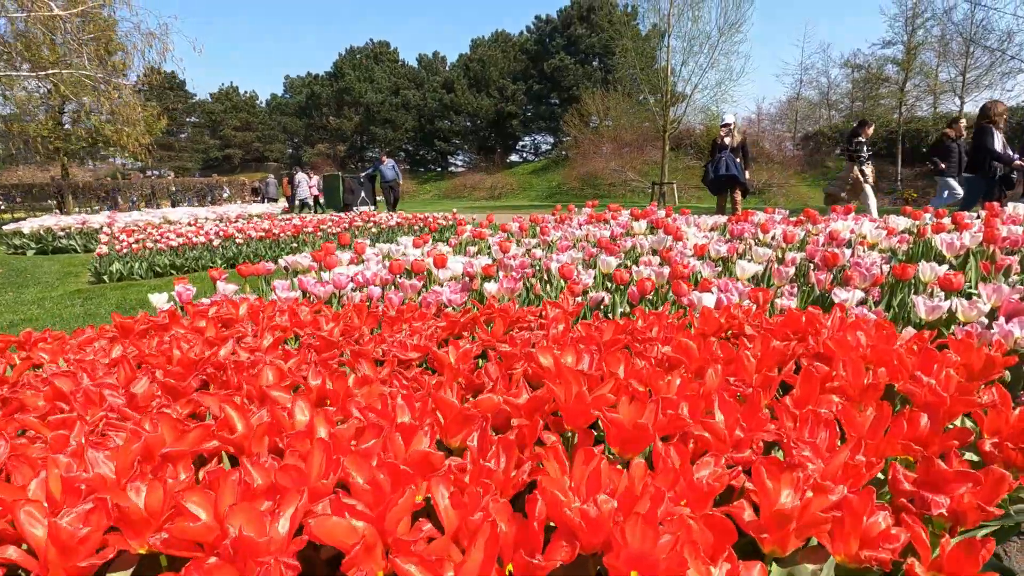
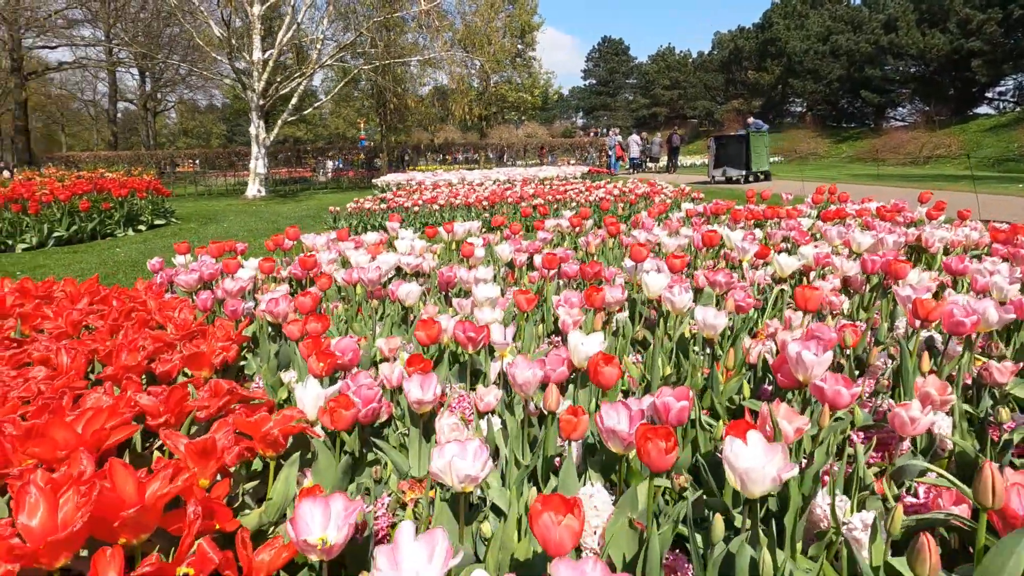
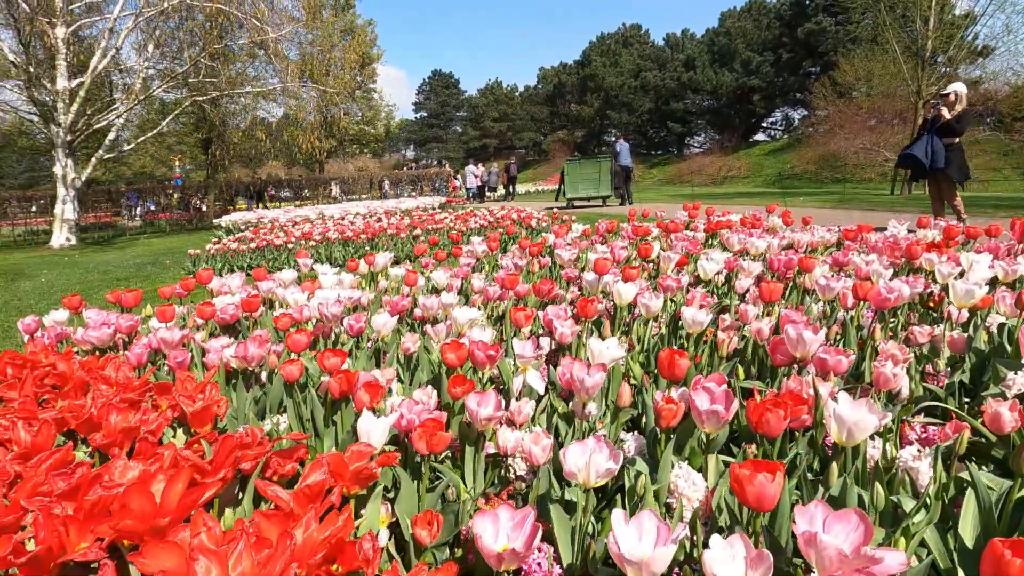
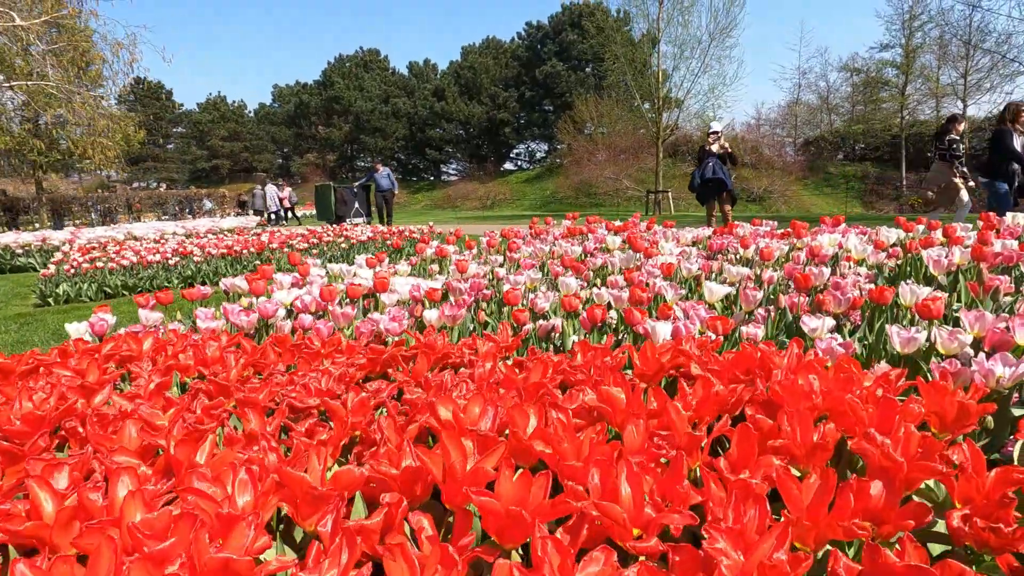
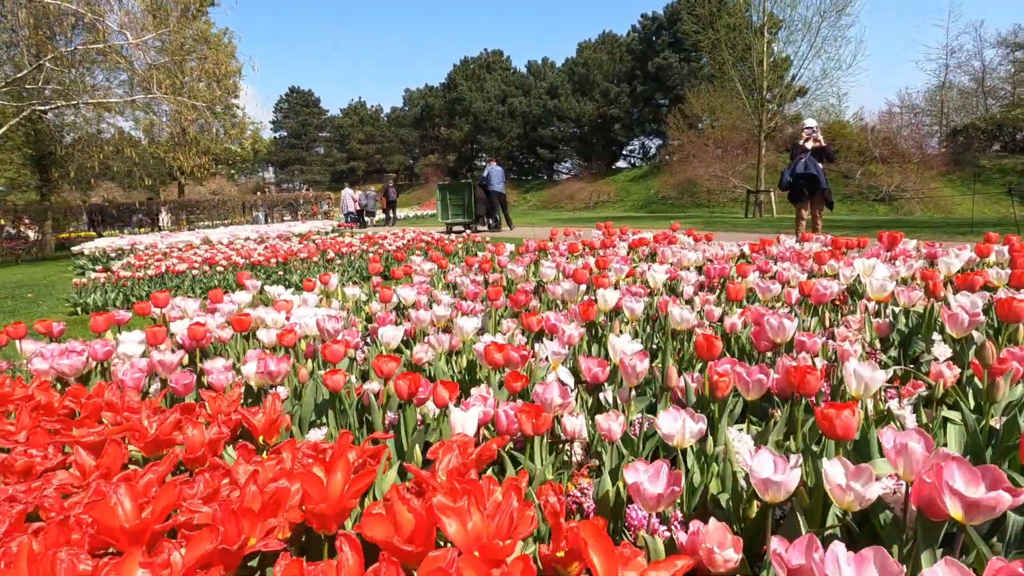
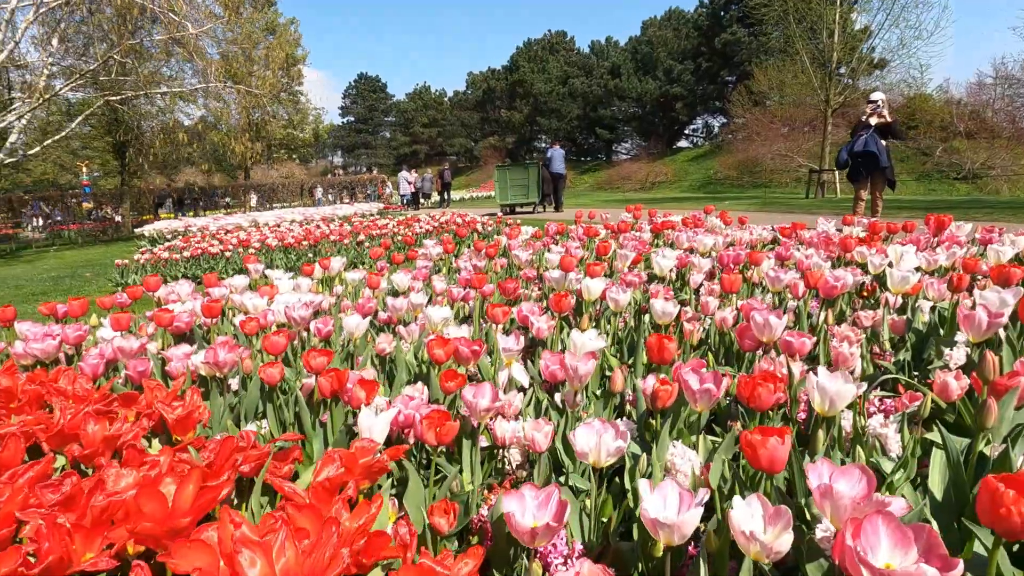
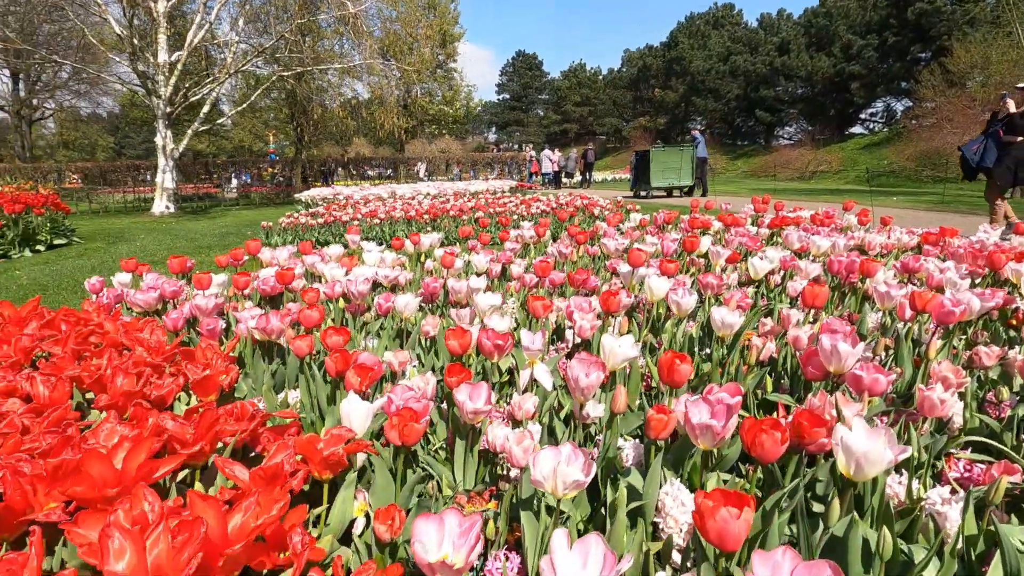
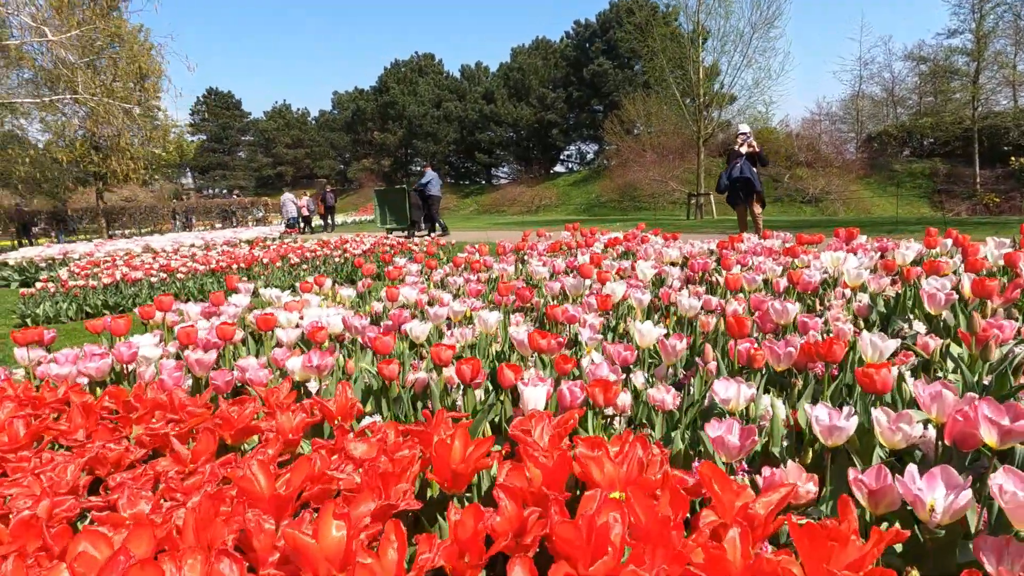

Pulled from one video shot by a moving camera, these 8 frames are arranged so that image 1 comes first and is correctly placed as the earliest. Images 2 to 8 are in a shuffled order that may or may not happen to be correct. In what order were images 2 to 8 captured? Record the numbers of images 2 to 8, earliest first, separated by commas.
4, 8, 5, 6, 3, 7, 2
